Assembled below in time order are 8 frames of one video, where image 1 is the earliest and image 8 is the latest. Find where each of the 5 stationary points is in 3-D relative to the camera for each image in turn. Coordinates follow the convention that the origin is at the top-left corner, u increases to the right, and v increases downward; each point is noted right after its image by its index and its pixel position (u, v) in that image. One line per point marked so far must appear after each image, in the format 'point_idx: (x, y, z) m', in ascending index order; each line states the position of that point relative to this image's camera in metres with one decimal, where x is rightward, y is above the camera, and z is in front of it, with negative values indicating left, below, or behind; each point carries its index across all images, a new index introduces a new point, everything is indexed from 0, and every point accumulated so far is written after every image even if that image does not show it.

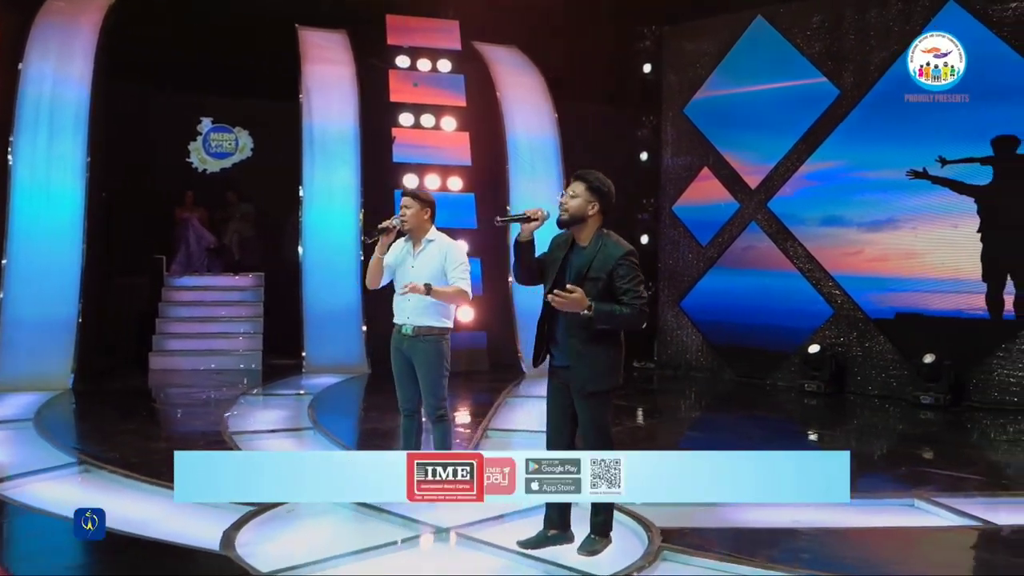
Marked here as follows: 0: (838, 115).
0: (+2.2, +1.1, +6.7) m
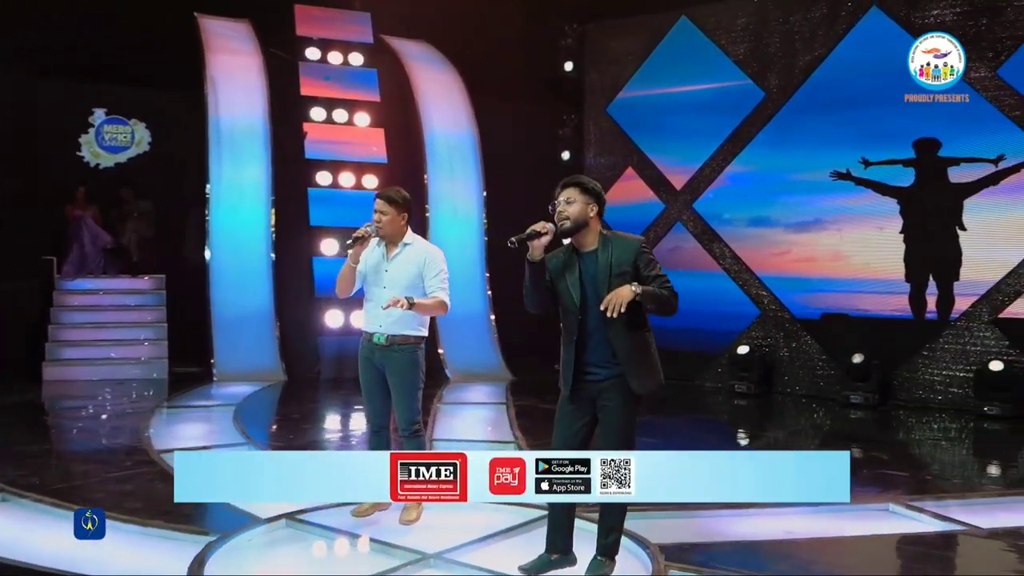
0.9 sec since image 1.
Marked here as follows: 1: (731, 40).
0: (+1.7, +1.1, +6.8) m
1: (+1.5, +1.7, +6.9) m
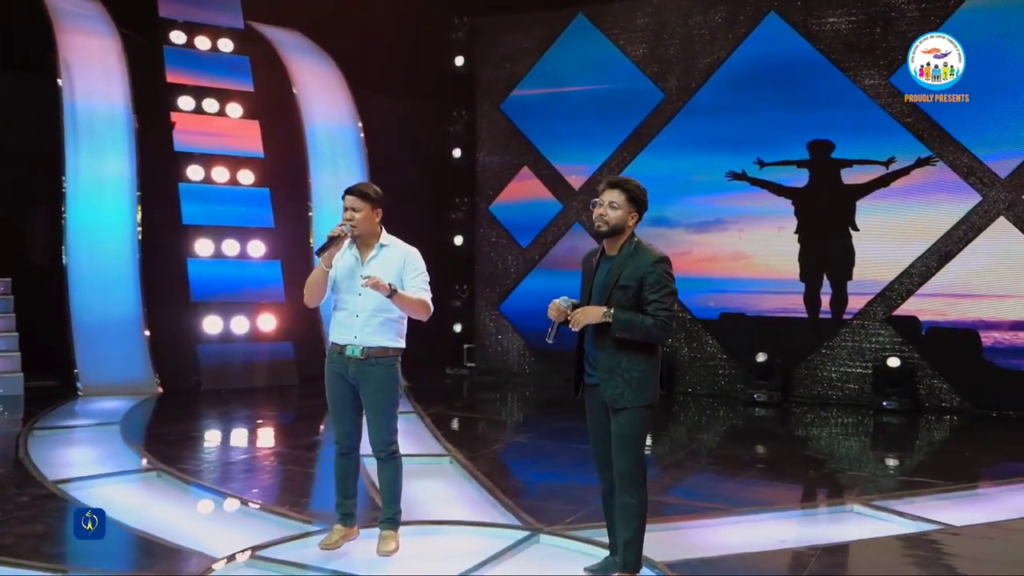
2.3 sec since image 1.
0: (+1.0, +1.1, +6.8) m
1: (+0.8, +1.7, +6.8) m
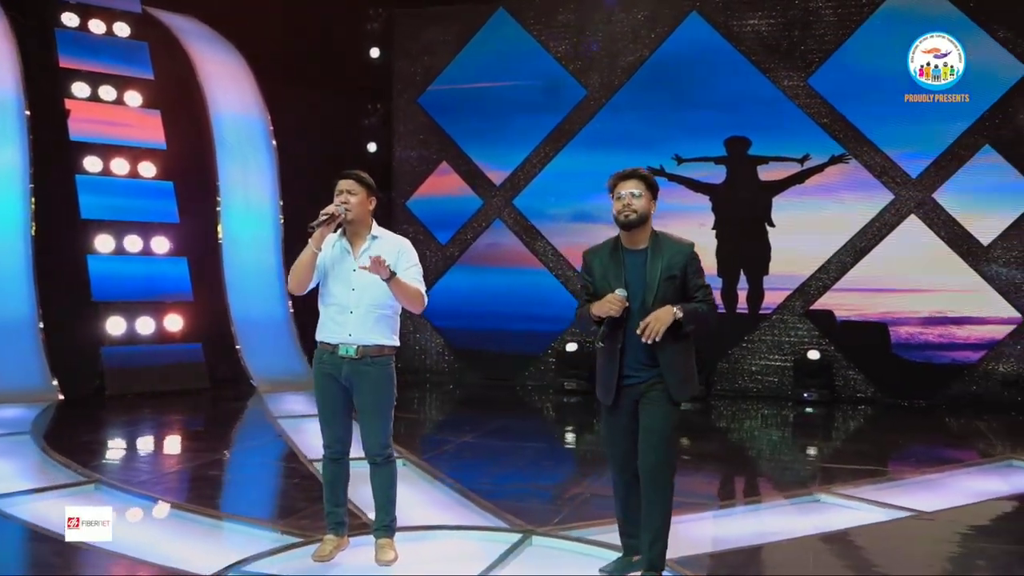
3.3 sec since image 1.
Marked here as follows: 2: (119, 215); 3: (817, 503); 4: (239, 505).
0: (+0.5, +1.2, +6.8) m
1: (+0.3, +1.7, +6.8) m
2: (-2.5, +0.5, +6.5) m
3: (+1.2, -0.8, +4.0) m
4: (-1.0, -0.8, +3.8) m
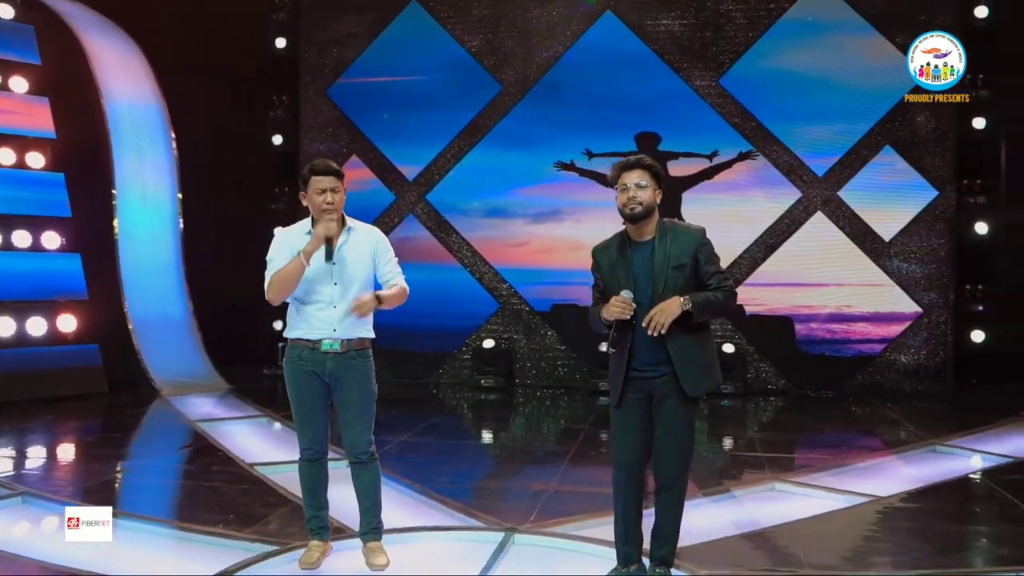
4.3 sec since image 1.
0: (-0.1, +1.2, +6.7) m
1: (-0.3, +1.7, +6.8) m
2: (-3.0, +0.5, +6.0) m
3: (+1.1, -0.8, +4.1) m
4: (-1.1, -0.8, +3.6) m
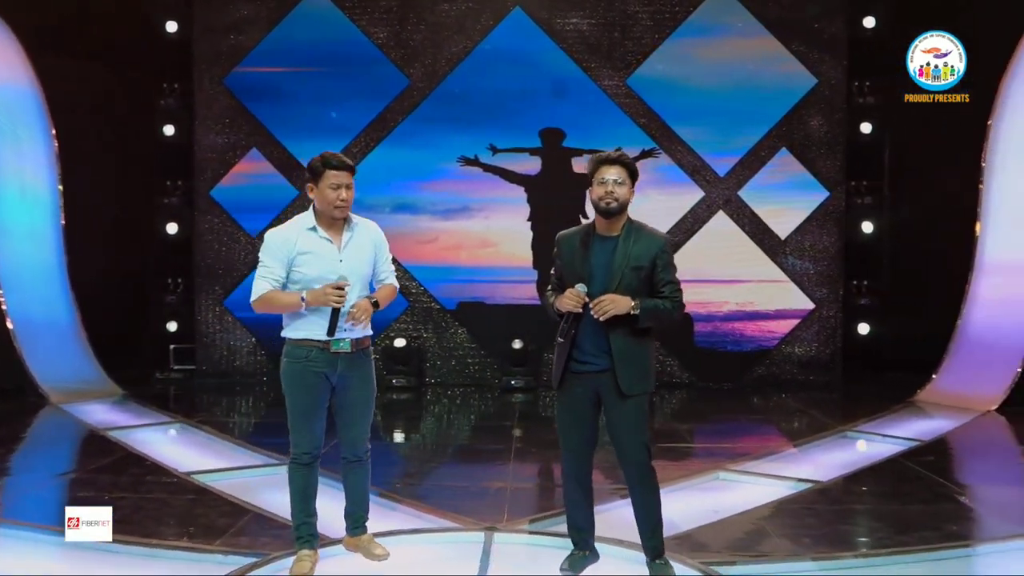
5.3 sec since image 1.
0: (-0.7, +1.2, +6.7) m
1: (-0.9, +1.7, +6.6) m
2: (-3.5, +0.5, +5.5) m
3: (+0.9, -0.8, +4.2) m
4: (-1.2, -0.8, +3.4) m
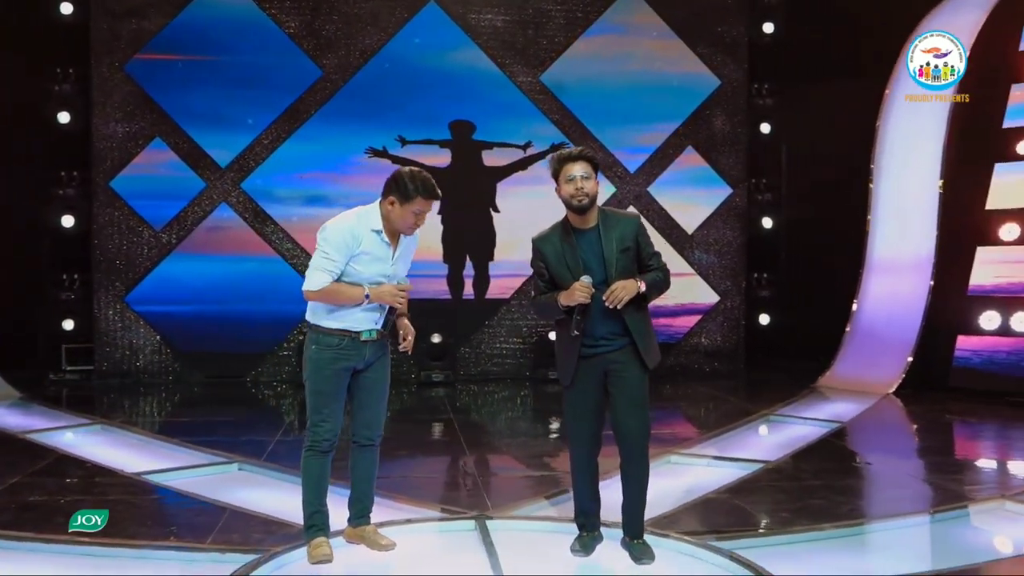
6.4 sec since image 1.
0: (-1.3, +1.2, +6.5) m
1: (-1.5, +1.8, +6.5) m
2: (-3.8, +0.5, +4.9) m
3: (+0.7, -0.8, +4.3) m
4: (-1.3, -0.7, +3.2) m
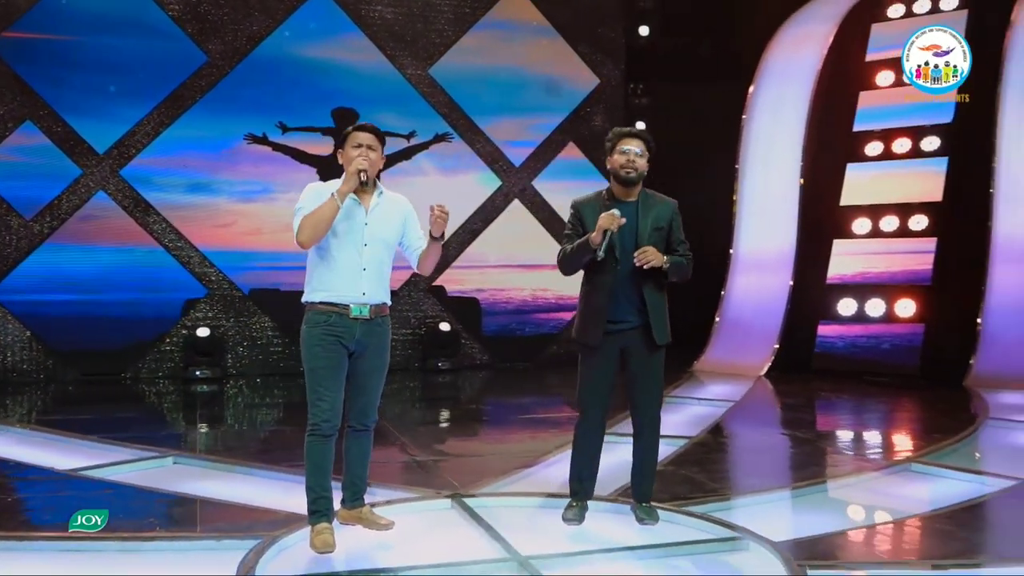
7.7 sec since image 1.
0: (-1.9, +1.3, +6.3) m
1: (-2.1, +1.8, +6.2) m
2: (-4.1, +0.5, +4.3) m
3: (+0.4, -0.7, +4.5) m
4: (-1.3, -0.7, +3.0) m
